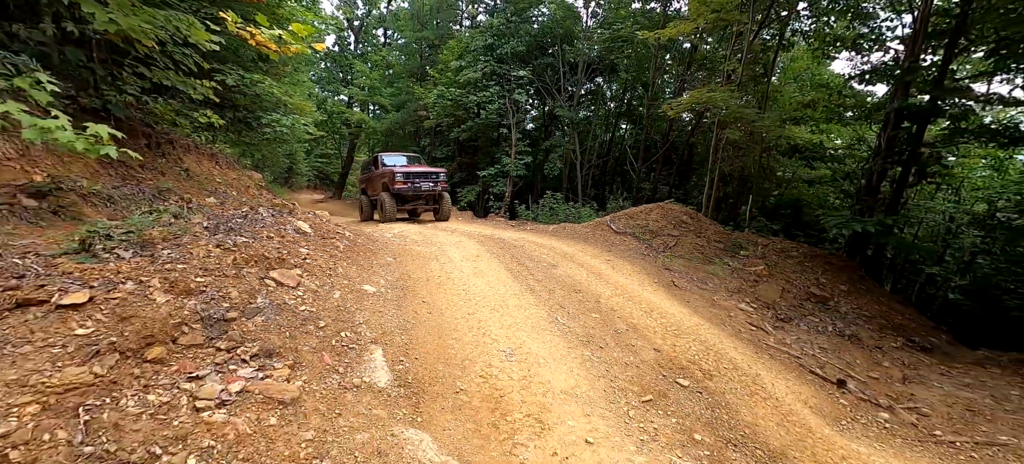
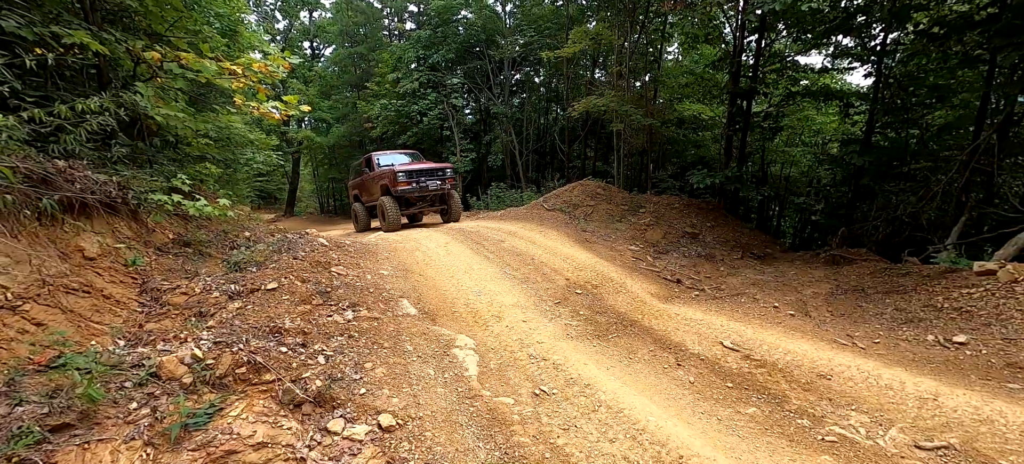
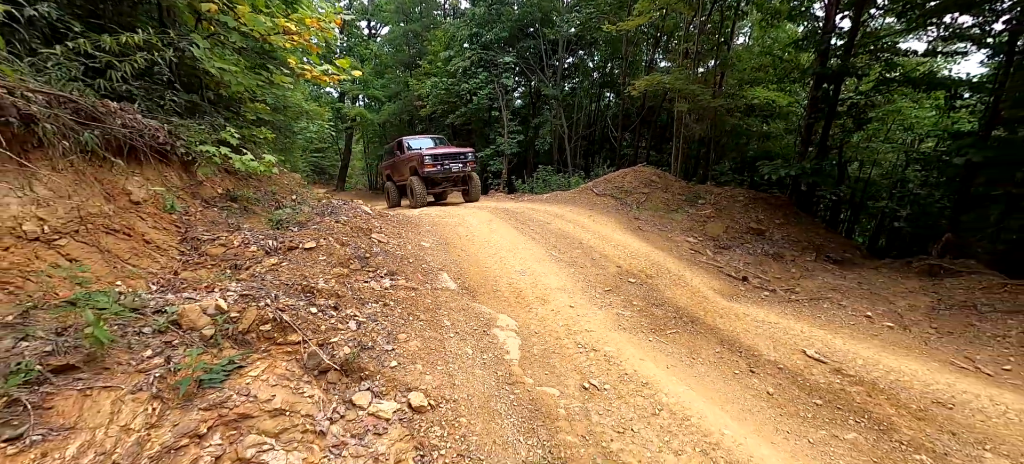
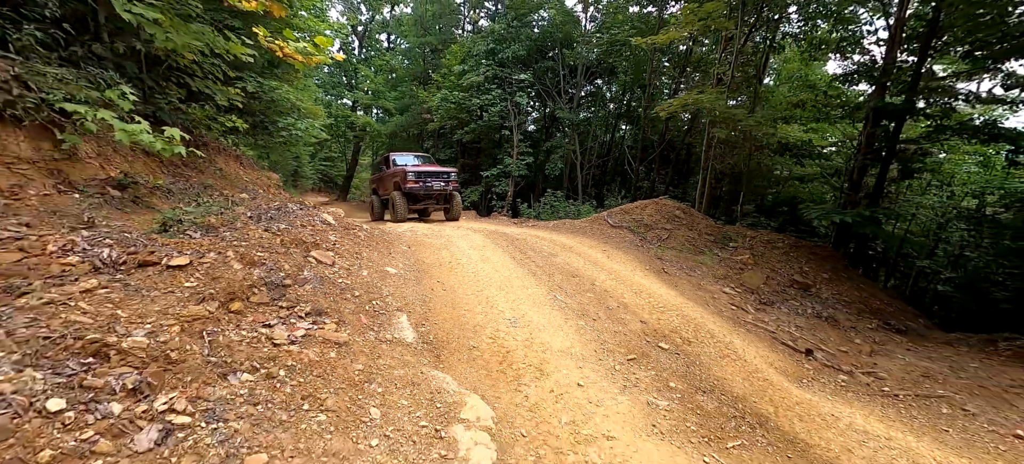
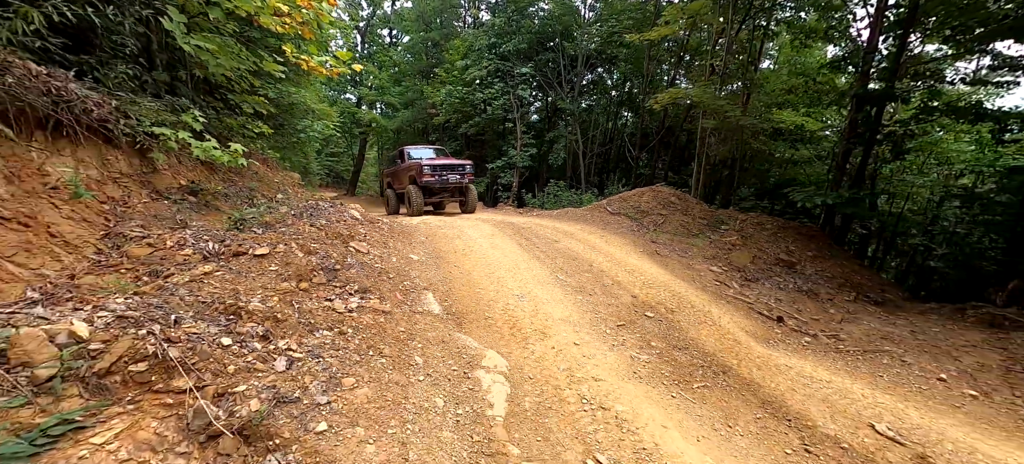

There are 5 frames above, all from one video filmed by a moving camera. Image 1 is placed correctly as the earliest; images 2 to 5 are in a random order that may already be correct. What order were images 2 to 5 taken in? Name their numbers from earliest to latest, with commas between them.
4, 5, 3, 2
